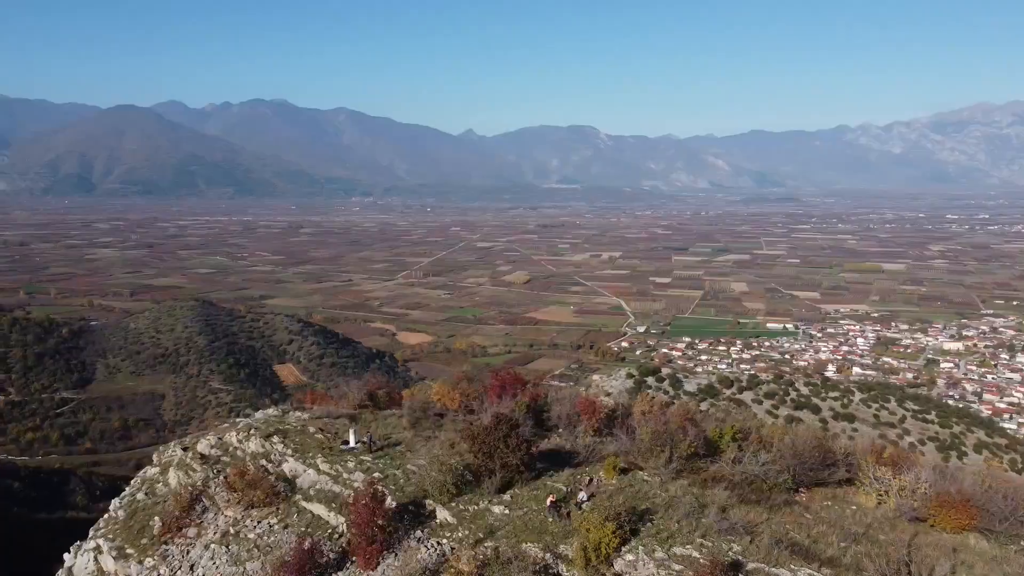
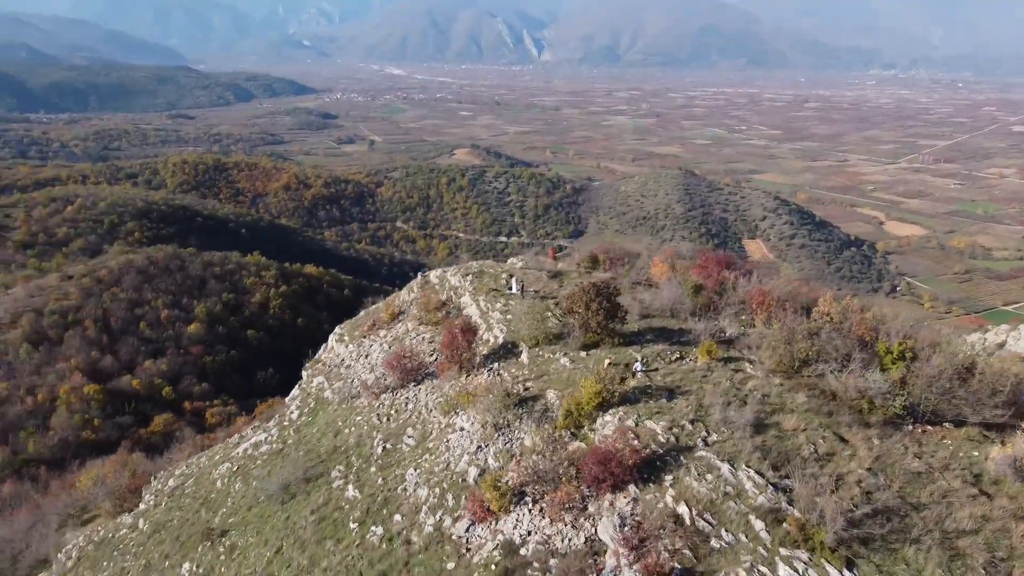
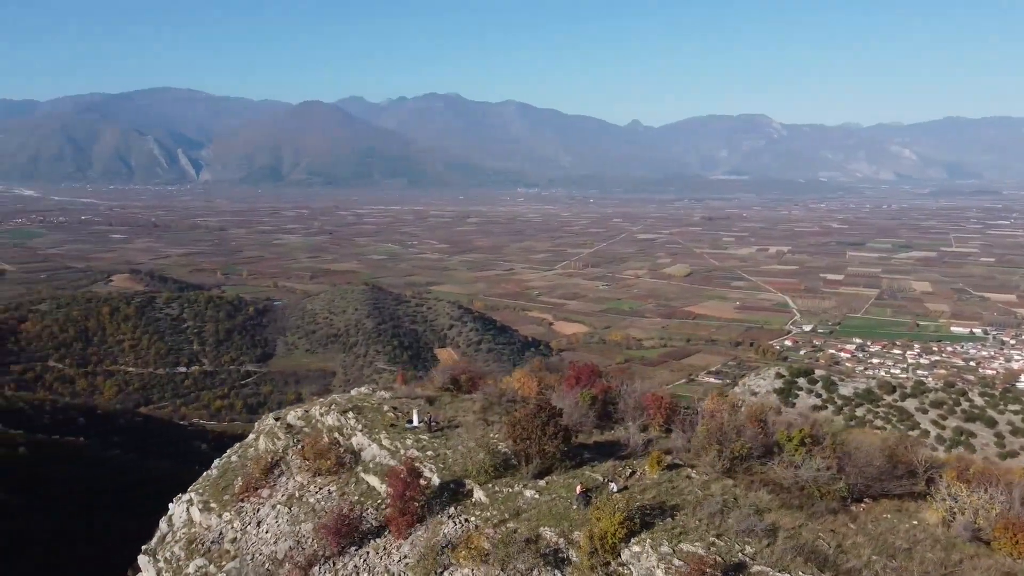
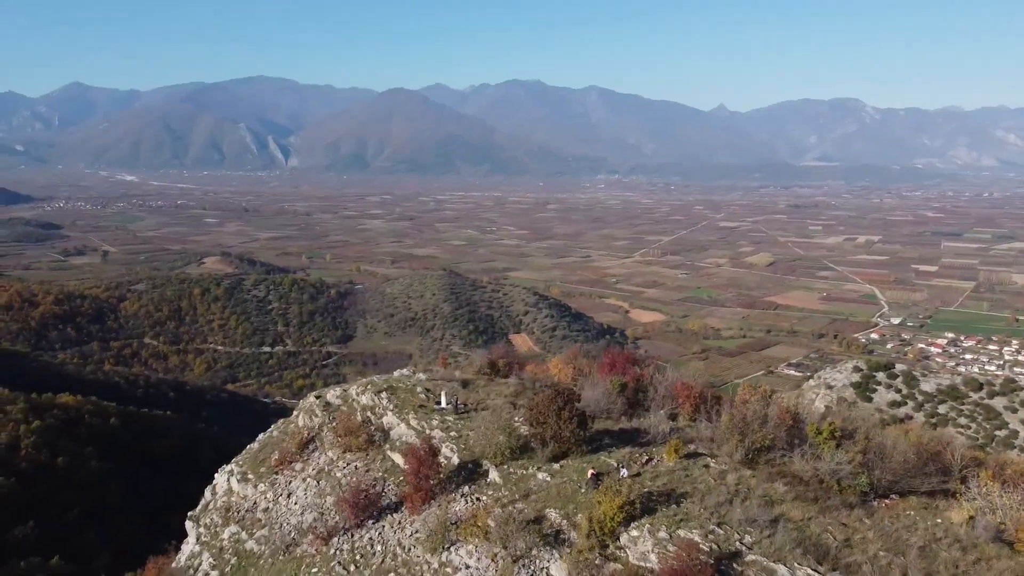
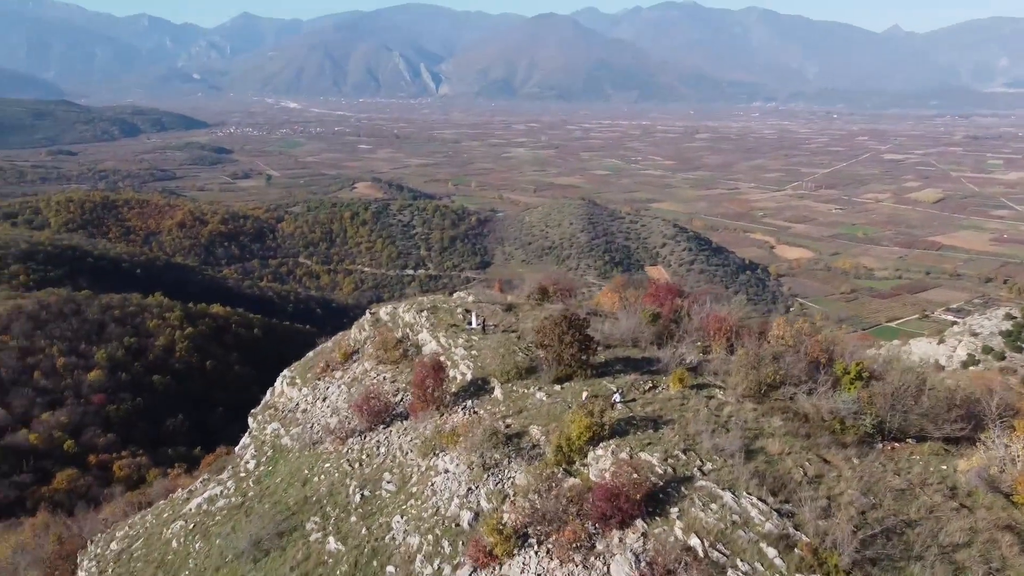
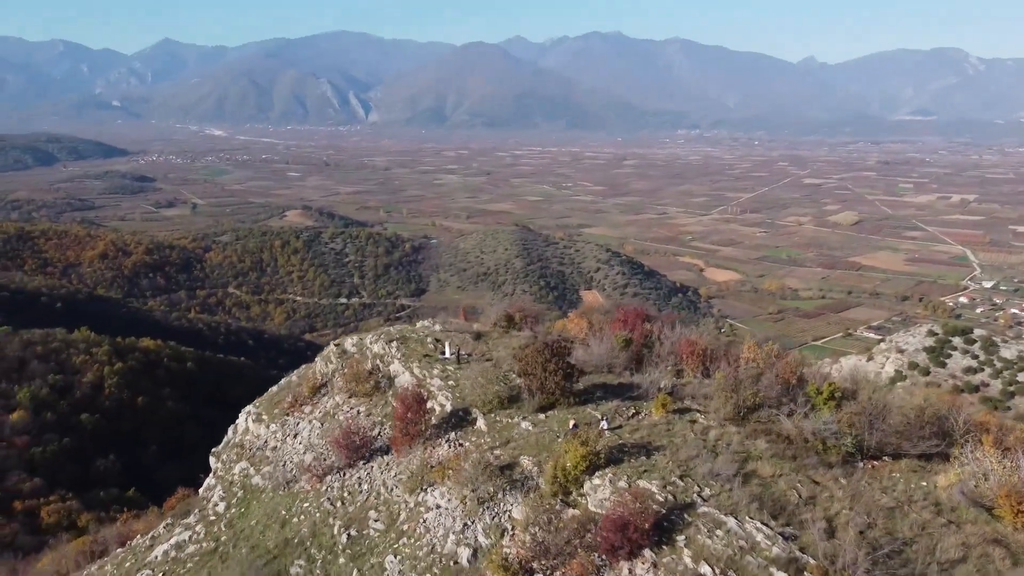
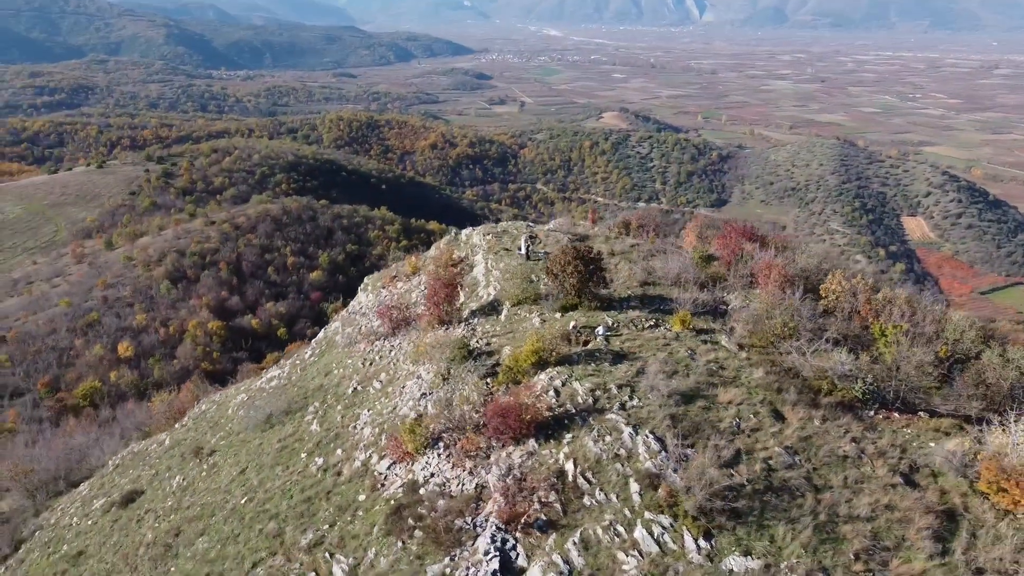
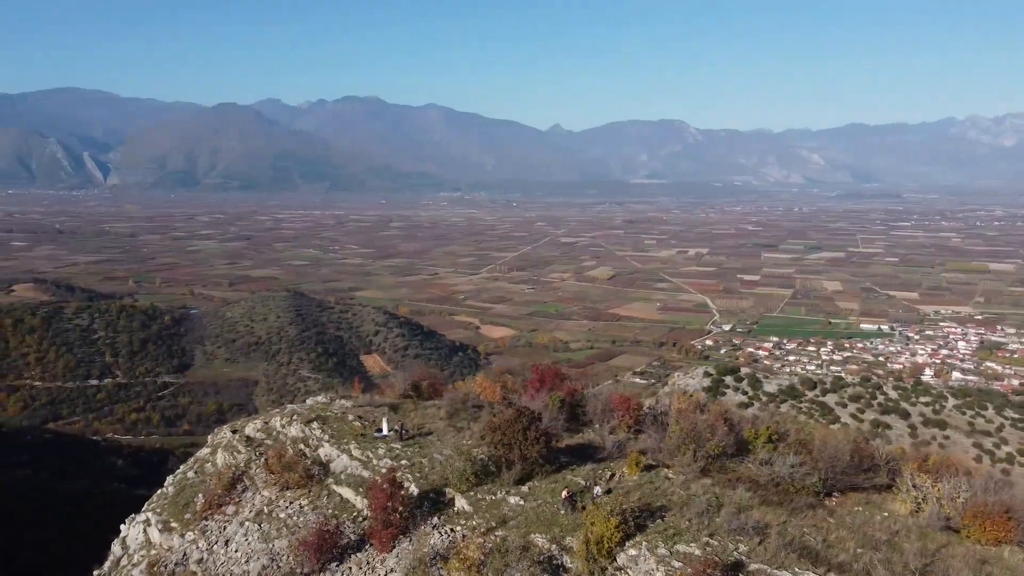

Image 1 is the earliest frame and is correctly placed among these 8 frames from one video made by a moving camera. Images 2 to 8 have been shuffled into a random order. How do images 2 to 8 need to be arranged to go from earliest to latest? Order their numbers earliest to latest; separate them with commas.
8, 3, 4, 6, 5, 2, 7
